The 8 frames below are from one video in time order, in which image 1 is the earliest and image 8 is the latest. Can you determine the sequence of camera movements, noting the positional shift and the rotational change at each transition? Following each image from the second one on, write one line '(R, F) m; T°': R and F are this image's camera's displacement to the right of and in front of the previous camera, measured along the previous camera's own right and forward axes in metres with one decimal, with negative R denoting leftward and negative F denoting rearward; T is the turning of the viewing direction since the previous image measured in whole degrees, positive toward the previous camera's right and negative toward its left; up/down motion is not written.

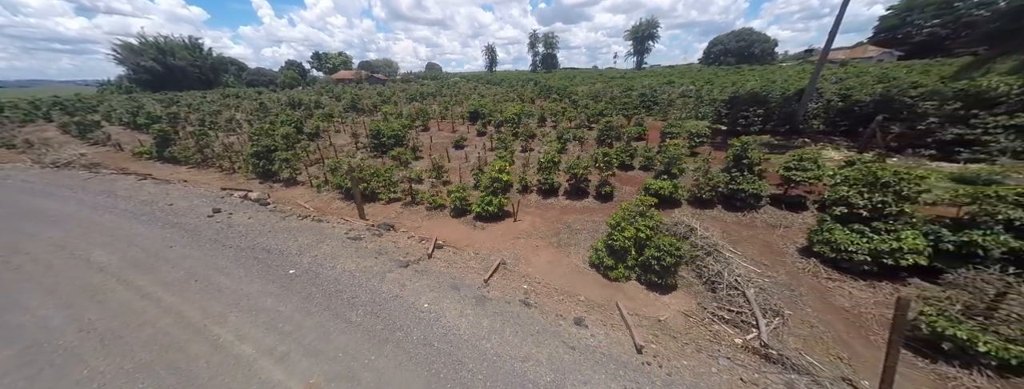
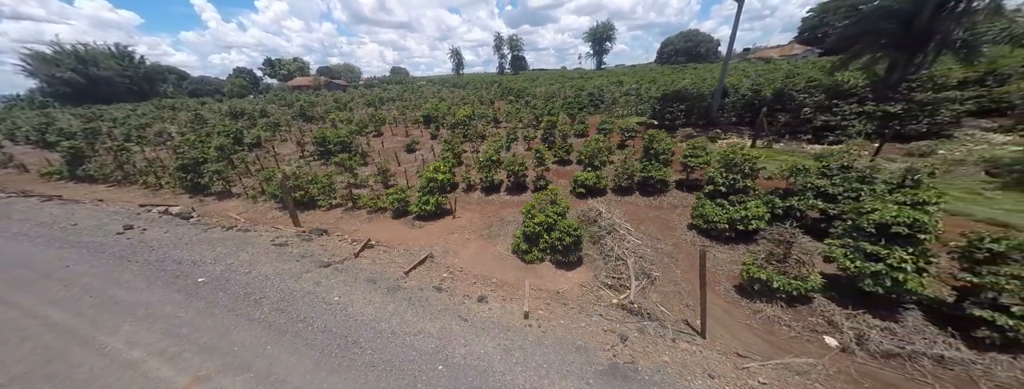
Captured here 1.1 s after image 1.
(+1.8, -0.8) m; +5°
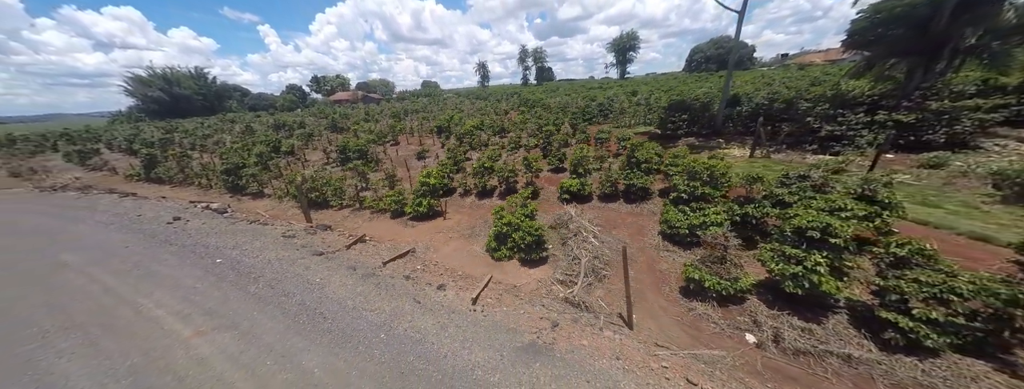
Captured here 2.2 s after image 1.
(+1.9, -0.7) m; -5°
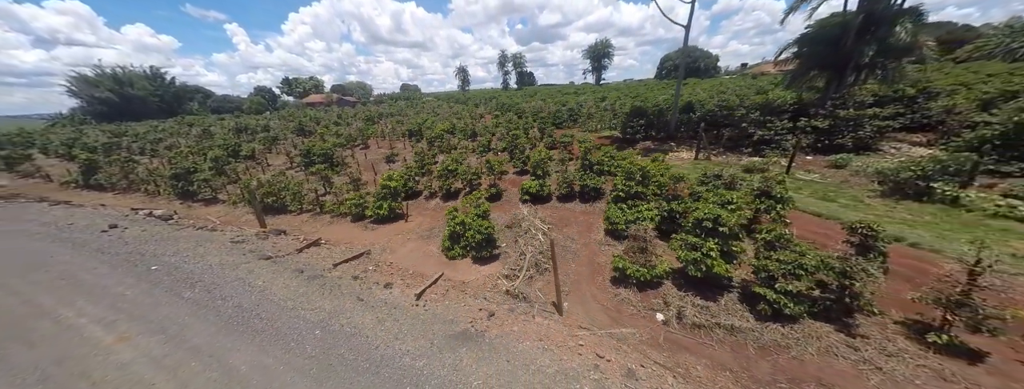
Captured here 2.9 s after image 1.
(+1.1, -0.5) m; +4°
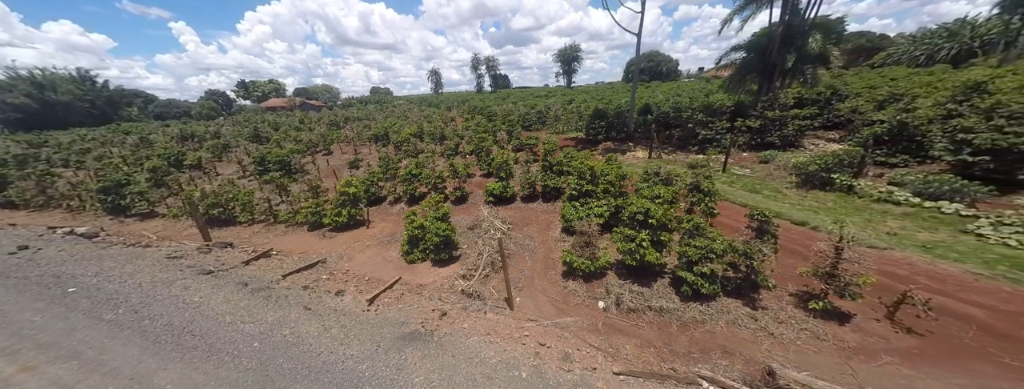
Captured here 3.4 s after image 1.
(+0.8, -0.3) m; +5°
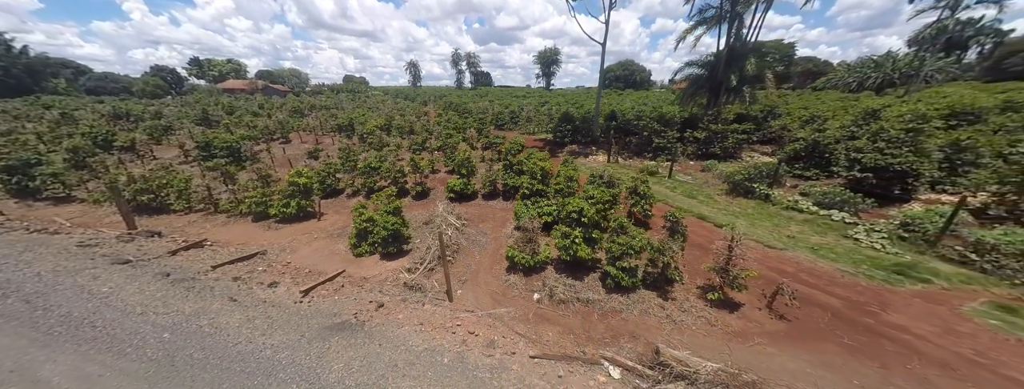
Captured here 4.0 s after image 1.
(+0.9, -0.3) m; +5°
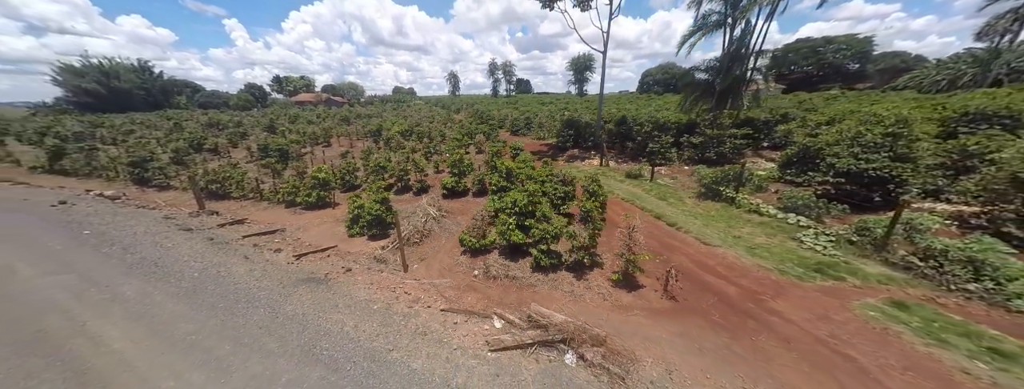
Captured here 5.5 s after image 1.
(+2.8, -1.0) m; -8°
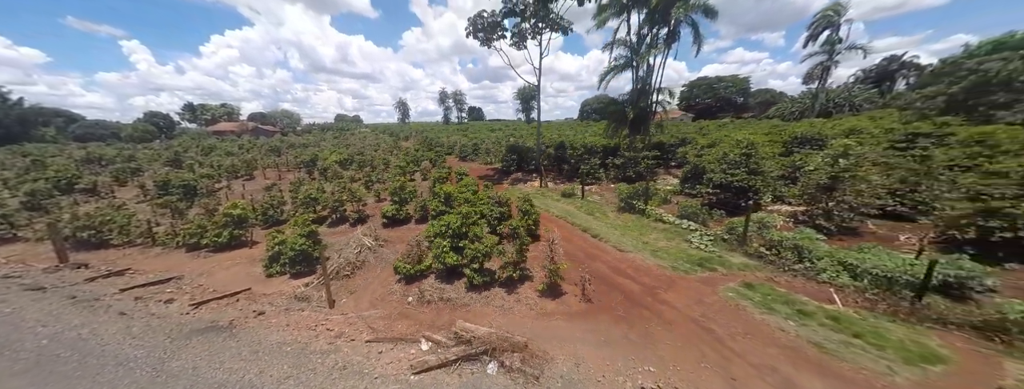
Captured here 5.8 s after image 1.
(+0.8, -0.6) m; +10°
